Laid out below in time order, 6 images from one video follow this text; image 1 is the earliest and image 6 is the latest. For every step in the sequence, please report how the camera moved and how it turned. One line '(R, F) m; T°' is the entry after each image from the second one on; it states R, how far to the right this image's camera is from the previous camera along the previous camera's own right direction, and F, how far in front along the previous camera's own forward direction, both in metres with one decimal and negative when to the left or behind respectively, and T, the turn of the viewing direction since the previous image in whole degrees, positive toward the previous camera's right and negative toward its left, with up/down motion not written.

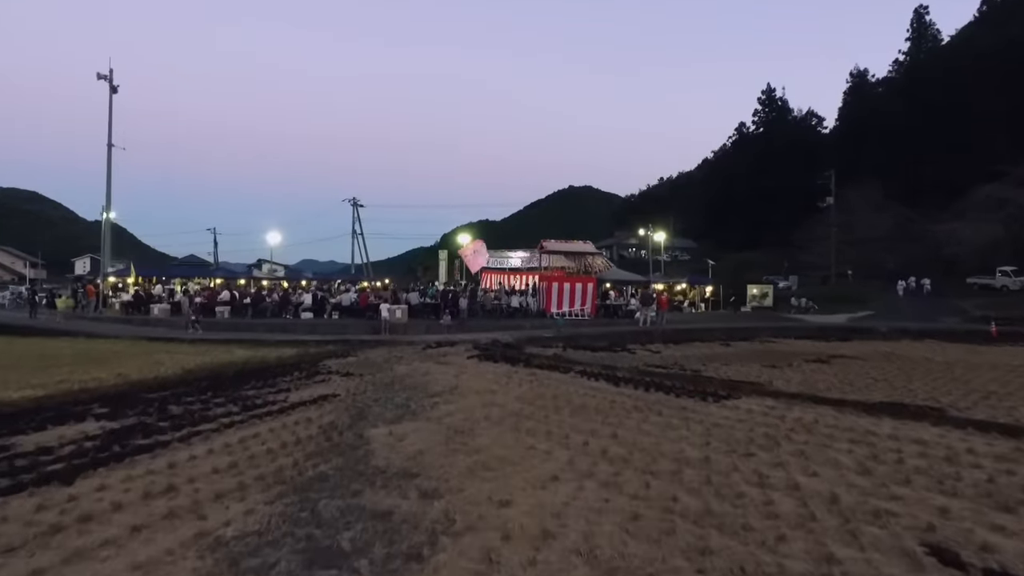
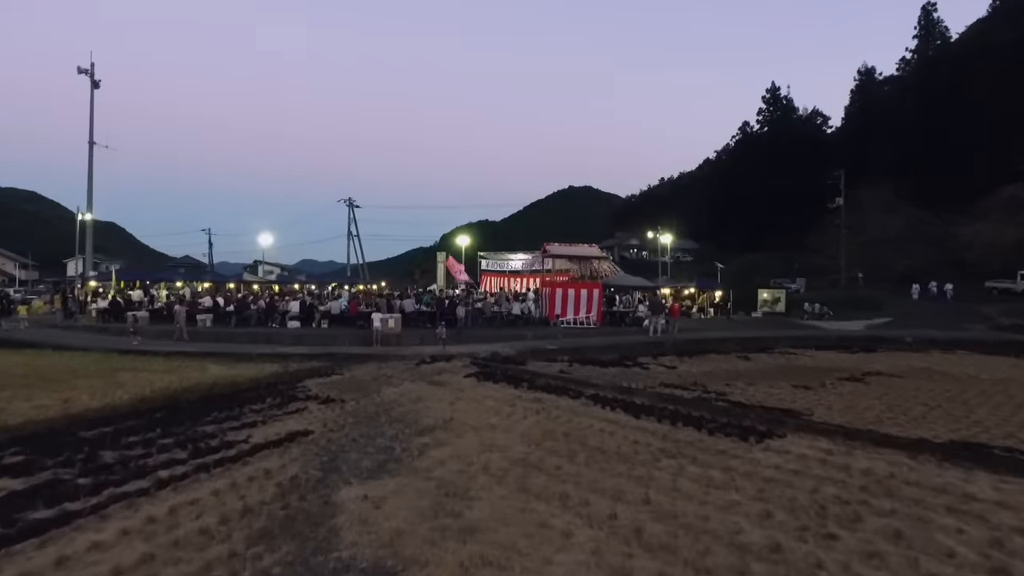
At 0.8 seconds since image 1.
(0.0, +1.6) m; 0°
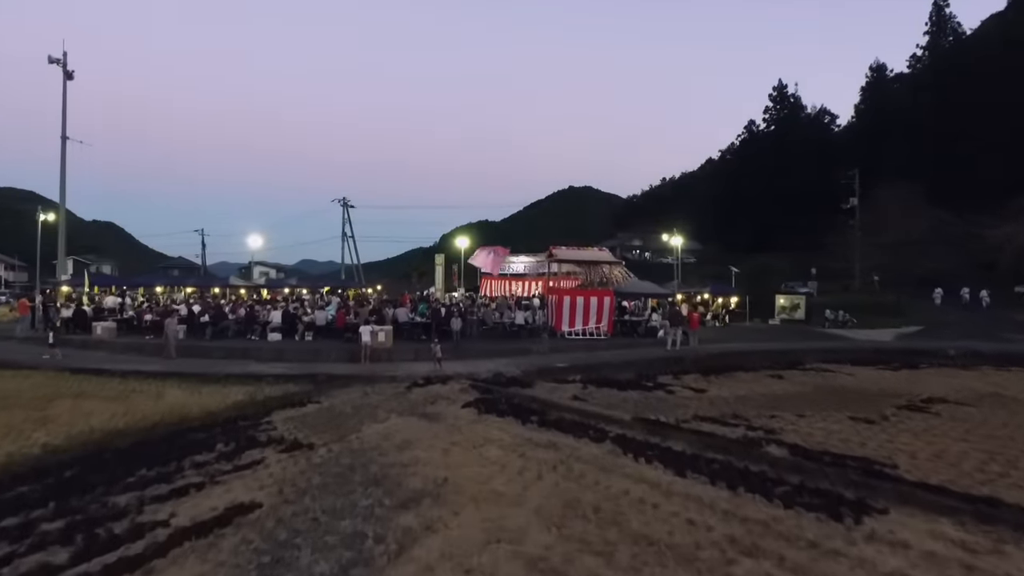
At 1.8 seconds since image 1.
(-0.1, +2.2) m; 0°
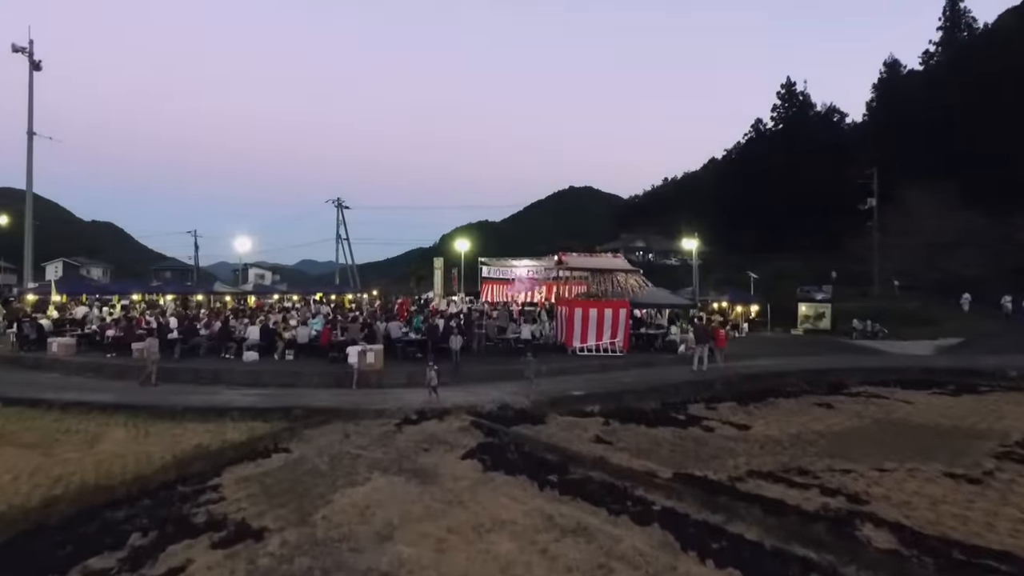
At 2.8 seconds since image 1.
(-0.1, +2.4) m; 0°
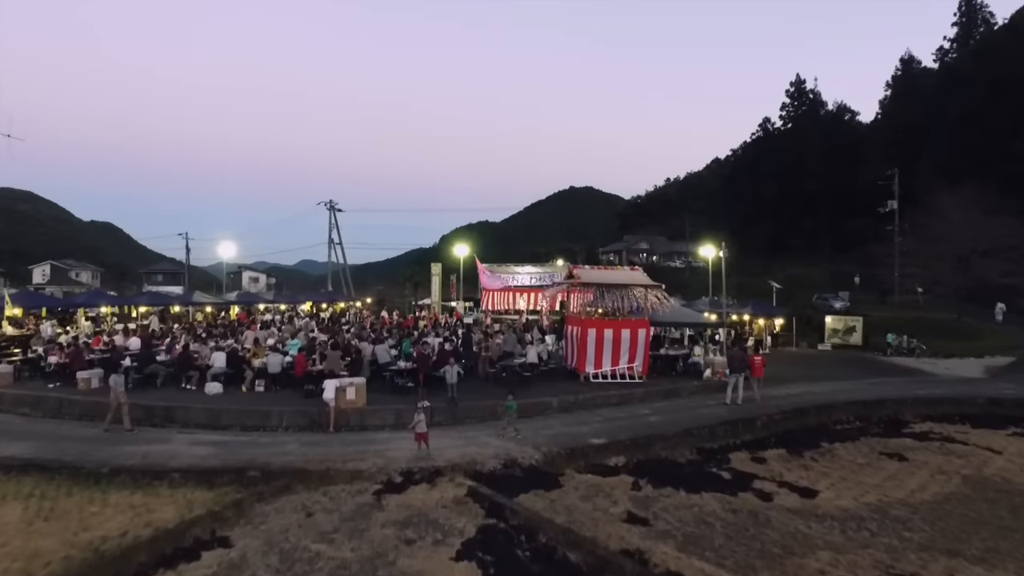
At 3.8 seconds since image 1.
(-0.1, +2.7) m; 0°
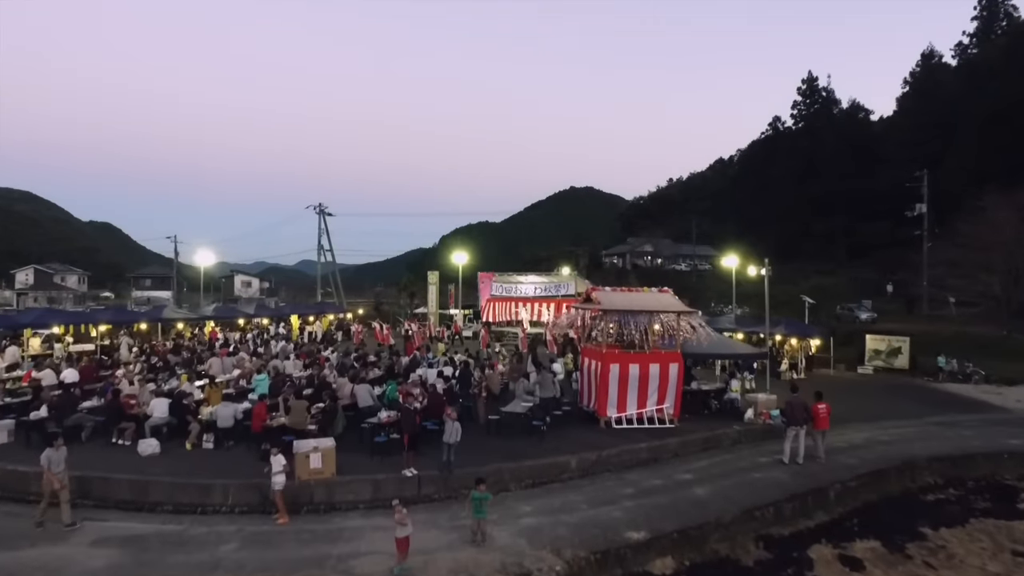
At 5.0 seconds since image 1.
(-0.1, +3.3) m; 0°
